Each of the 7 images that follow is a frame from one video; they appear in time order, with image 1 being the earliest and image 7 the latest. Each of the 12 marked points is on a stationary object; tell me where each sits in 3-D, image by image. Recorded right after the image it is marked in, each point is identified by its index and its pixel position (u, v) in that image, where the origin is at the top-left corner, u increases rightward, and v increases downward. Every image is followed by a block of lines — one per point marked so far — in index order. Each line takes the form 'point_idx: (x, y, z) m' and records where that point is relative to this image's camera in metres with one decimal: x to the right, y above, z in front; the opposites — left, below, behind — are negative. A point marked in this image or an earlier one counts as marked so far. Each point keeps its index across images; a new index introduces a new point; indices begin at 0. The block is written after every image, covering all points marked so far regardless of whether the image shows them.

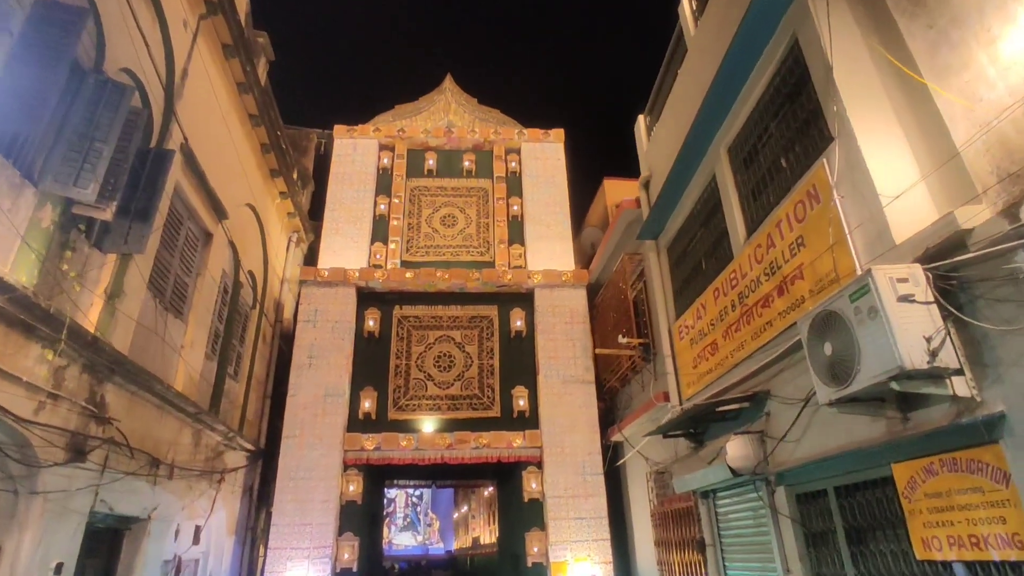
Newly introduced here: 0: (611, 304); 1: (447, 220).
0: (+1.2, -0.2, +7.6) m
1: (-1.0, +1.0, +9.4) m
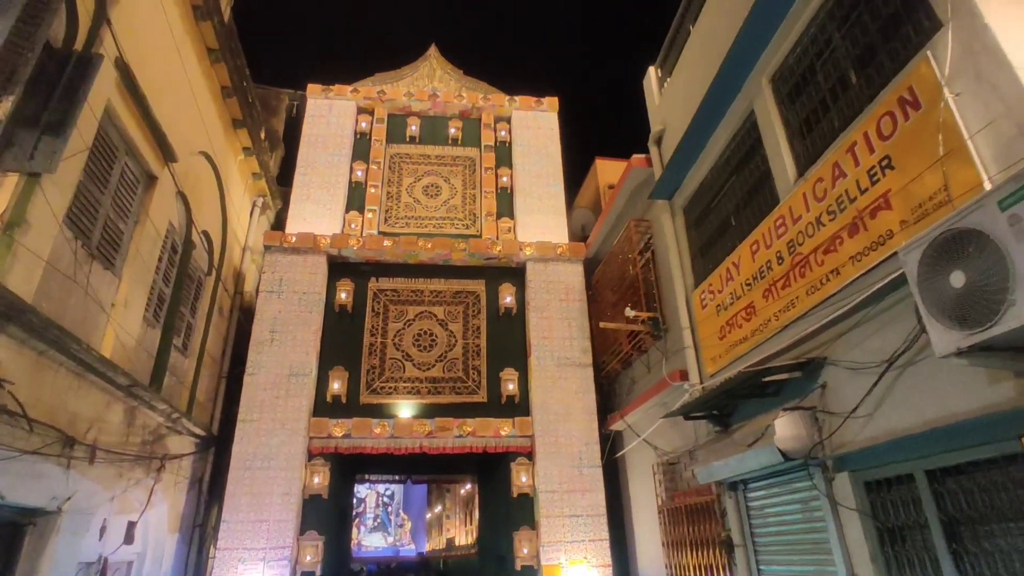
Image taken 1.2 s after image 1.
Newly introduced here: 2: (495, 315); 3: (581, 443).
0: (+1.1, +0.1, +6.9) m
1: (-1.1, +1.4, +8.6) m
2: (-0.2, -0.3, +7.1) m
3: (+0.7, -1.6, +6.3) m
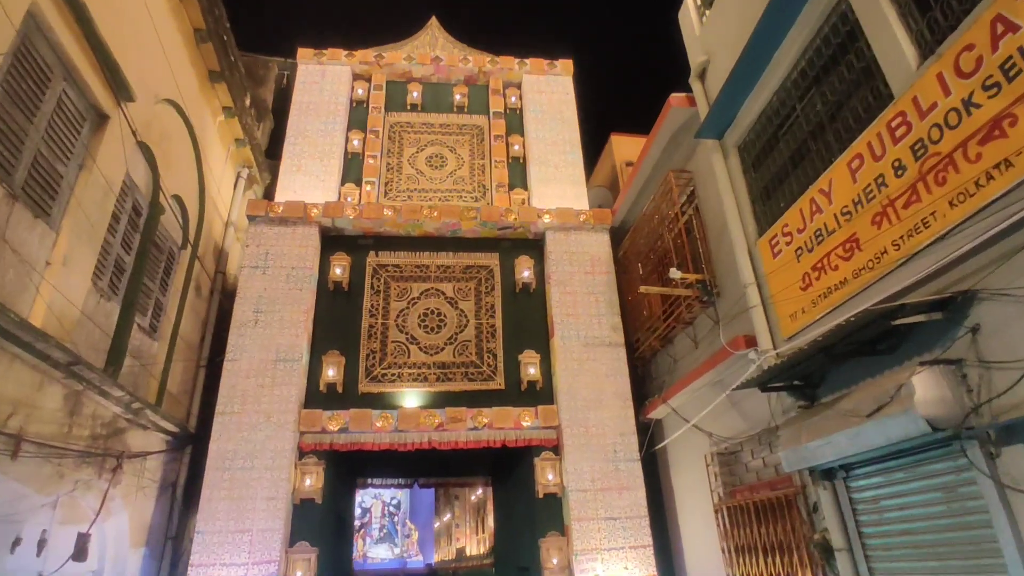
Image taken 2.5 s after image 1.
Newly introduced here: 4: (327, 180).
0: (+1.3, +0.4, +6.0) m
1: (-1.0, +1.6, +7.7) m
2: (0.0, 0.0, +6.2) m
3: (+0.9, -1.3, +5.4) m
4: (-2.2, +1.3, +7.2) m
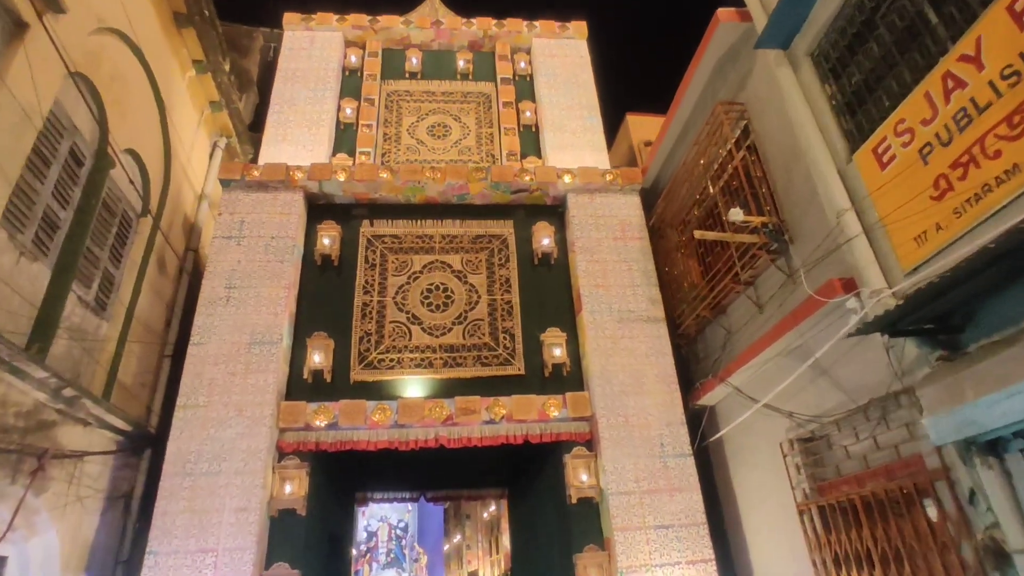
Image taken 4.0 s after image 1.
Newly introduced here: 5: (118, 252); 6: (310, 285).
0: (+1.4, +0.7, +5.1) m
1: (-0.8, +1.8, +6.9) m
2: (+0.1, +0.2, +5.3) m
3: (+1.1, -1.0, +4.5) m
4: (-2.0, +1.4, +6.4) m
5: (-2.9, +0.3, +4.5) m
6: (-1.7, 0.0, +5.0) m
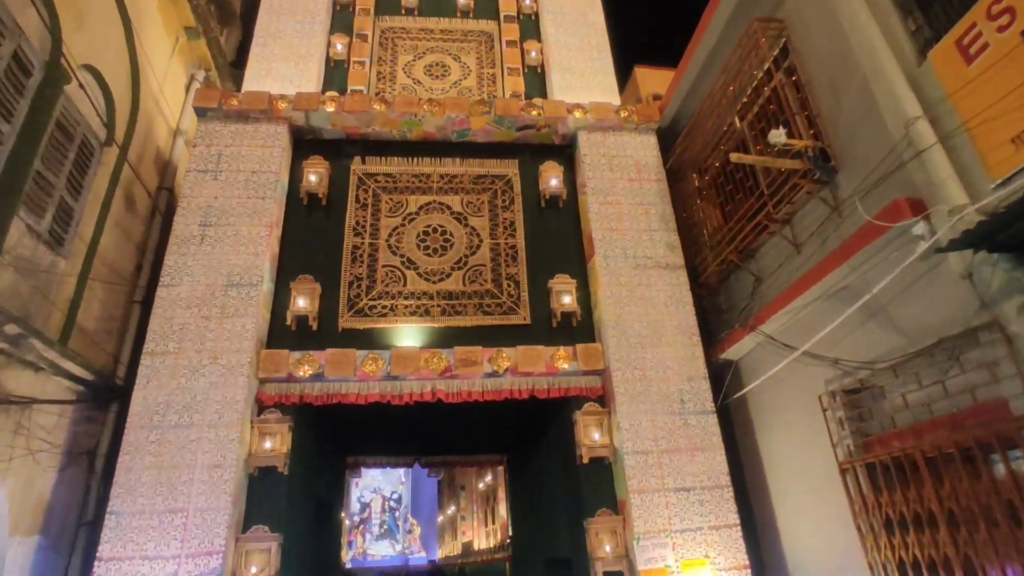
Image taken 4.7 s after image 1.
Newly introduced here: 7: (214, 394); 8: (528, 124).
0: (+1.5, +1.1, +4.7) m
1: (-0.8, +2.3, +6.4) m
2: (+0.2, +0.6, +4.8) m
3: (+1.1, -0.6, +4.1) m
4: (-2.0, +1.9, +5.8) m
5: (-2.8, +0.7, +4.0) m
6: (-1.6, +0.5, +4.6) m
7: (-1.8, -0.6, +3.7) m
8: (+0.1, +1.3, +5.0) m
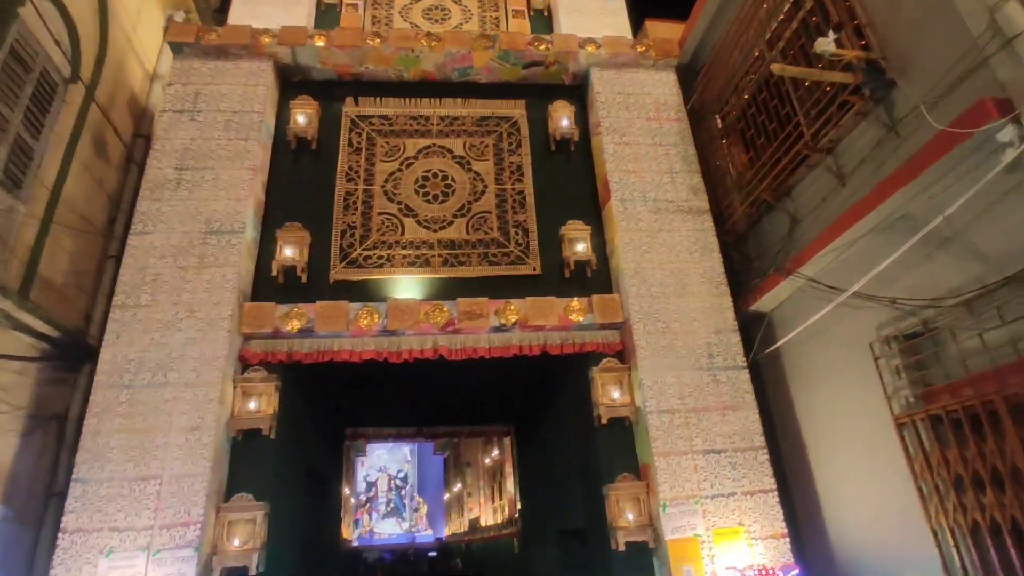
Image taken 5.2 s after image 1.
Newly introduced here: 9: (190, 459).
0: (+1.5, +1.5, +4.2) m
1: (-0.8, +2.7, +5.9) m
2: (+0.2, +1.0, +4.4) m
3: (+1.2, -0.3, +3.7) m
4: (-2.0, +2.3, +5.4) m
5: (-2.8, +1.0, +3.6) m
6: (-1.6, +0.8, +4.2) m
7: (-1.8, -0.3, +3.3) m
8: (+0.2, +1.7, +4.5) m
9: (-1.6, -0.9, +3.1) m
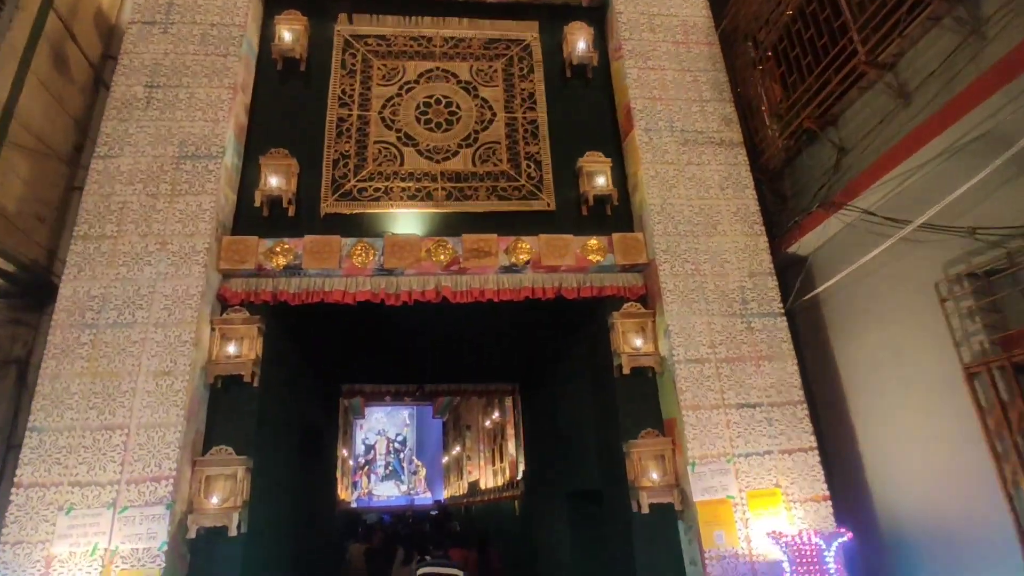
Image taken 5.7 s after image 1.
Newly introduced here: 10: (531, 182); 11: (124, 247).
0: (+1.6, +1.8, +3.8) m
1: (-0.7, +3.1, +5.4) m
2: (+0.3, +1.4, +4.0) m
3: (+1.3, +0.1, +3.3) m
4: (-1.9, +2.7, +4.9) m
5: (-2.7, +1.4, +3.1) m
6: (-1.5, +1.2, +3.7) m
7: (-1.7, 0.0, +3.0) m
8: (+0.2, +2.1, +4.0) m
9: (-1.6, -0.5, +2.8) m
10: (+0.1, +0.6, +3.6) m
11: (-1.9, +0.2, +3.0) m
